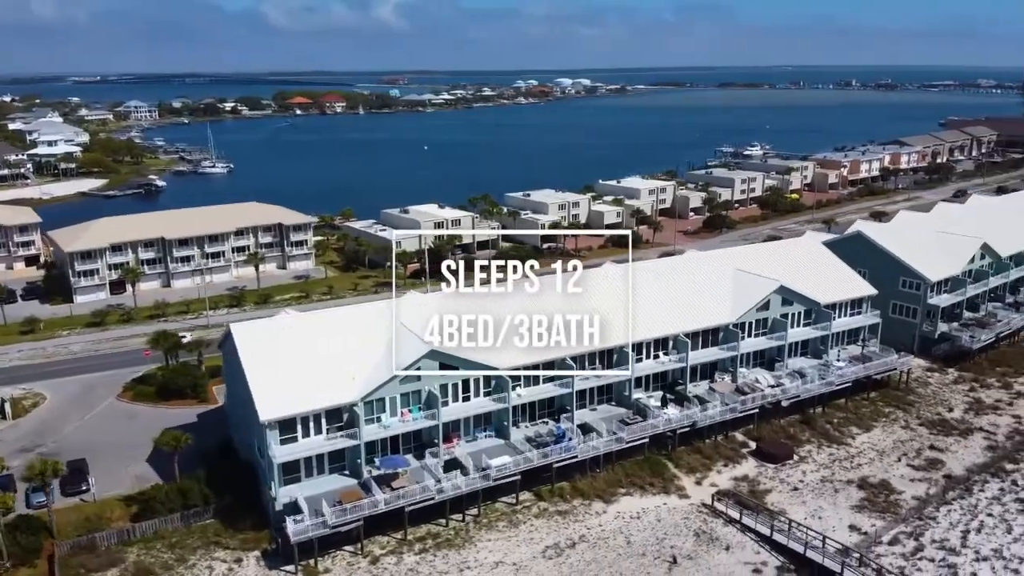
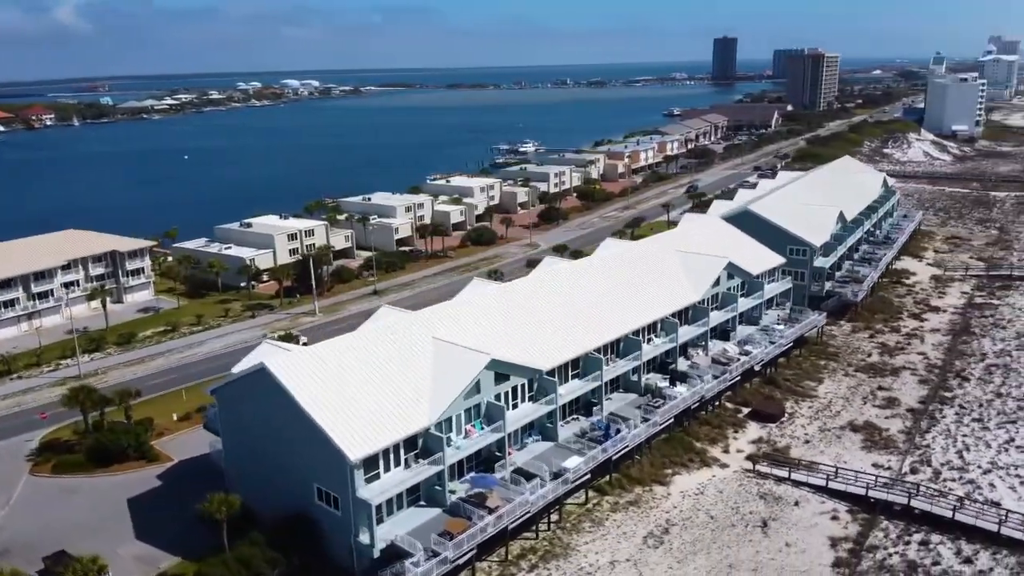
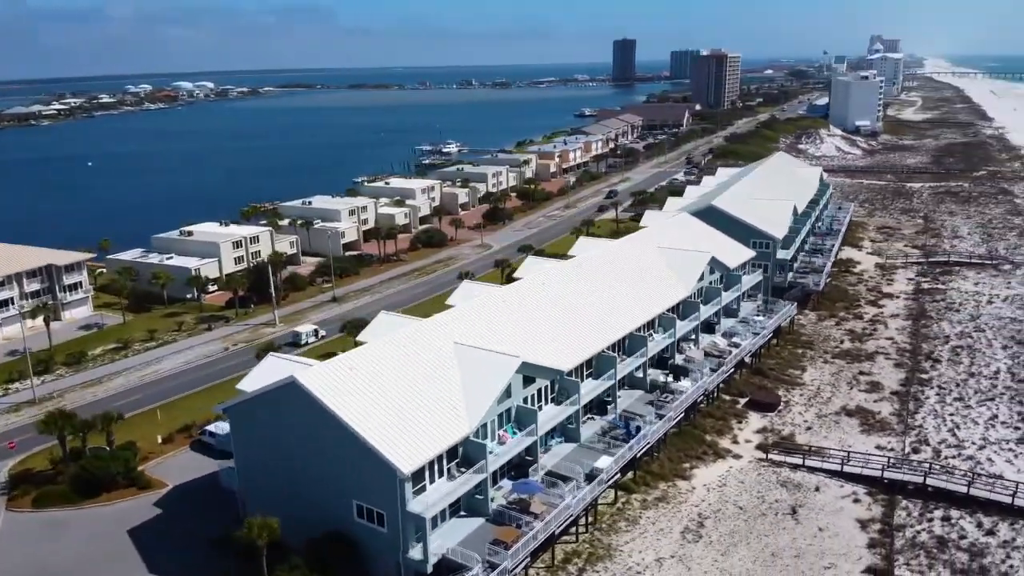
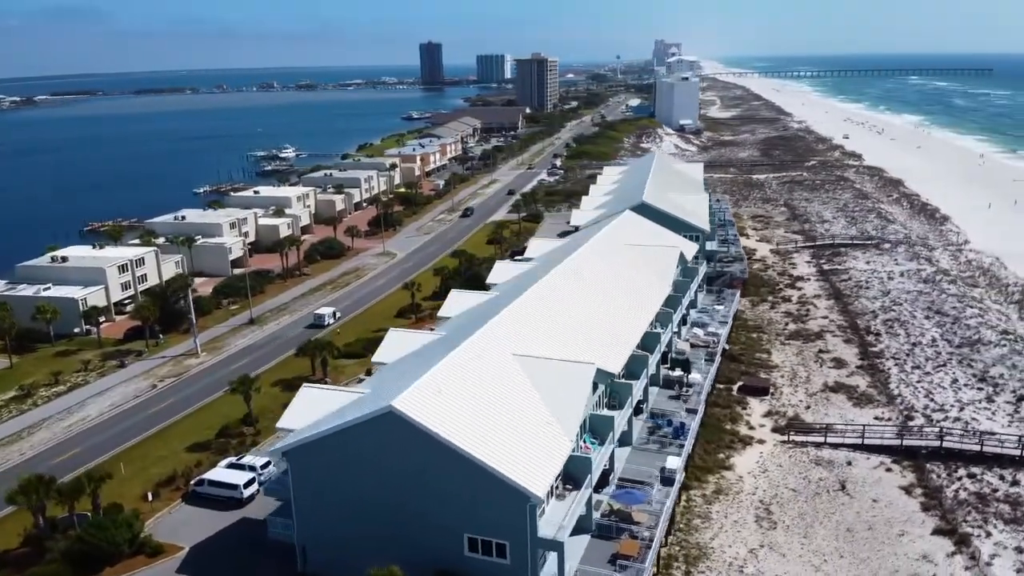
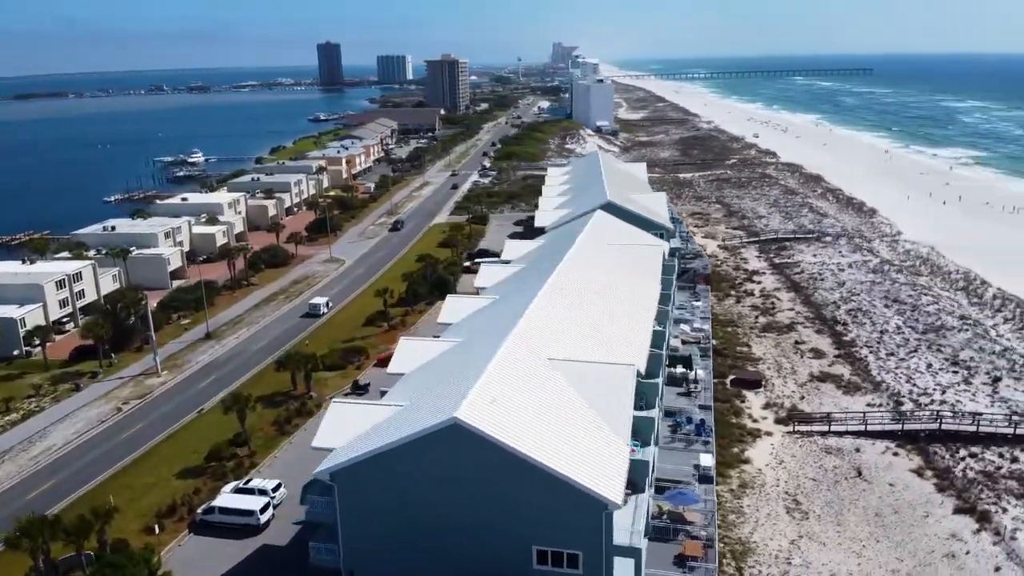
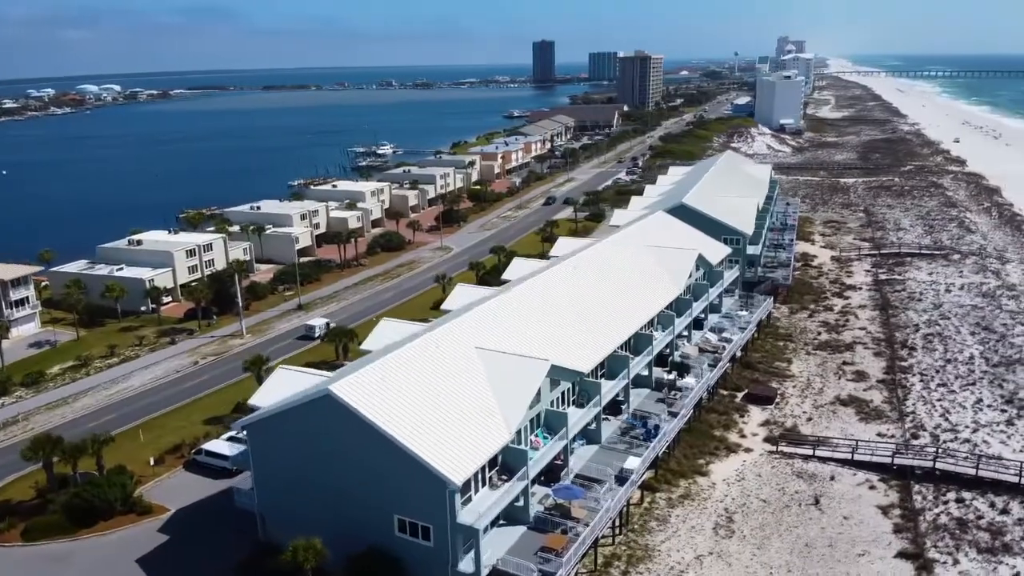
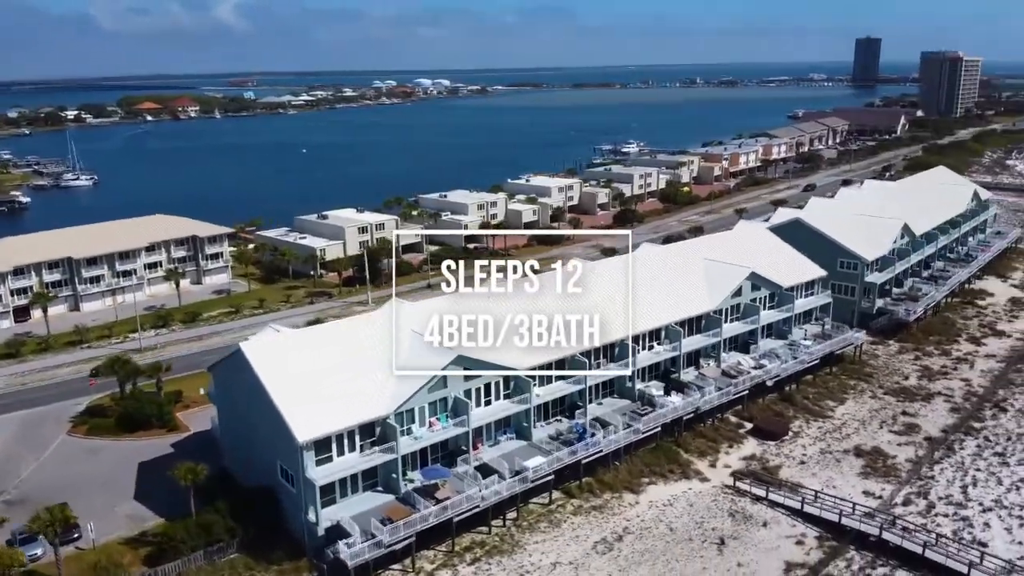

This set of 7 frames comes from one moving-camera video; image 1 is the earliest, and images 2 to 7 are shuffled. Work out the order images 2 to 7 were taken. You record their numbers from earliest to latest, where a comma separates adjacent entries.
7, 2, 3, 6, 4, 5
